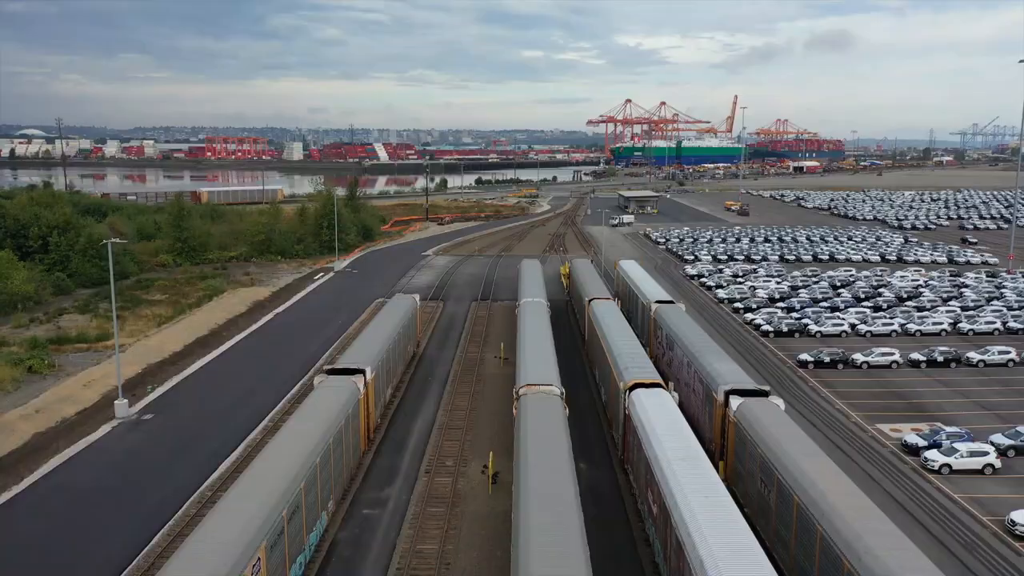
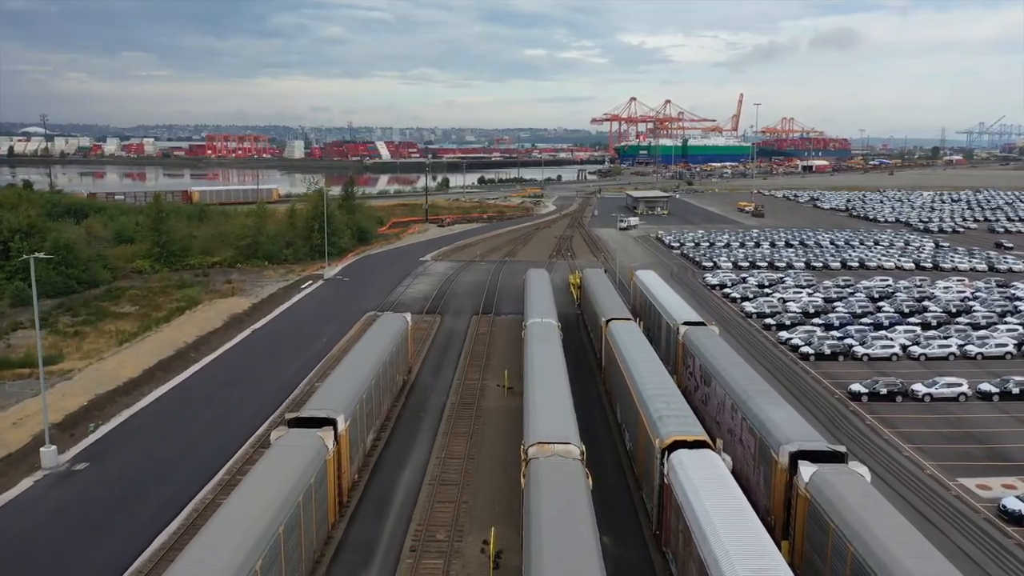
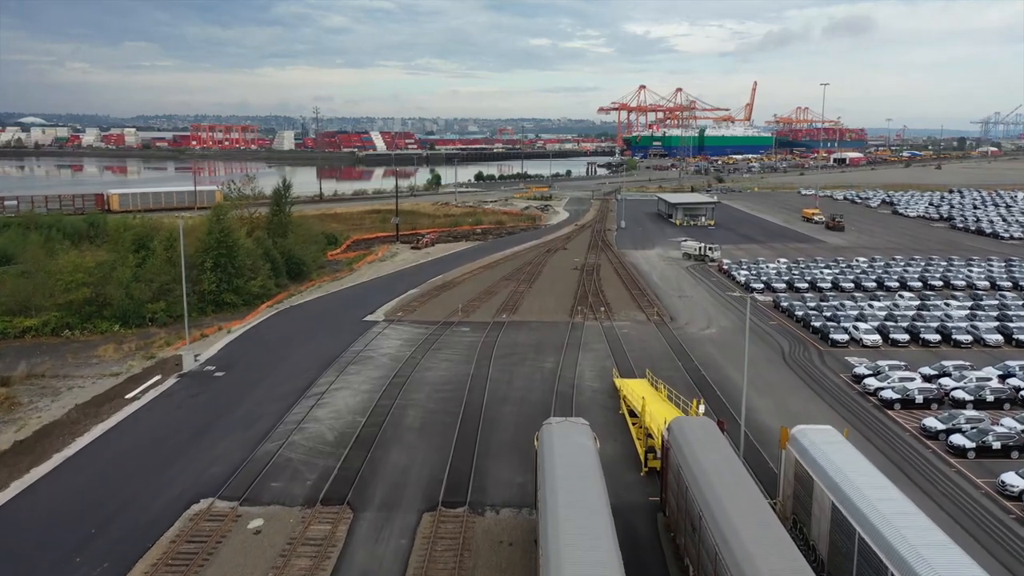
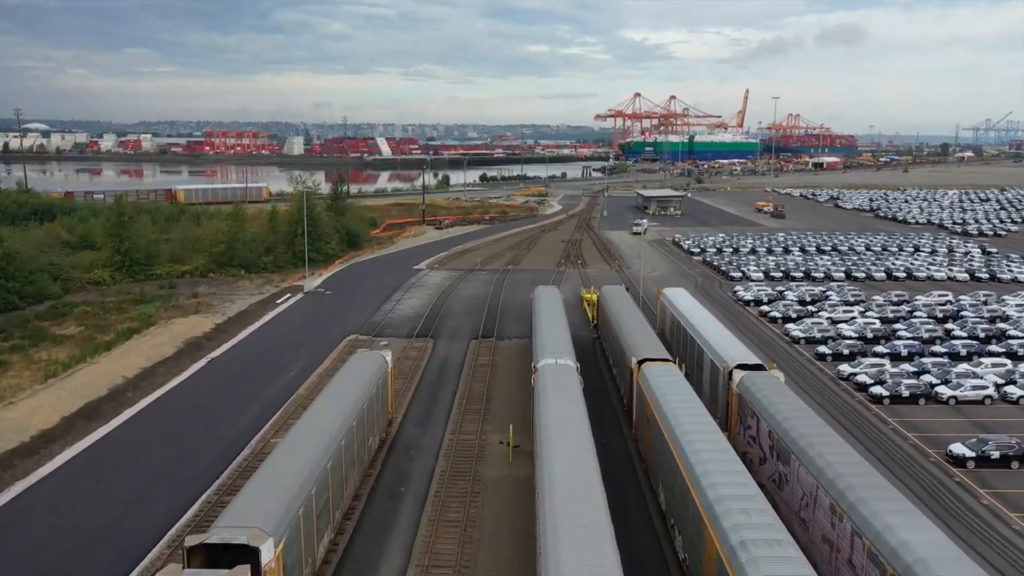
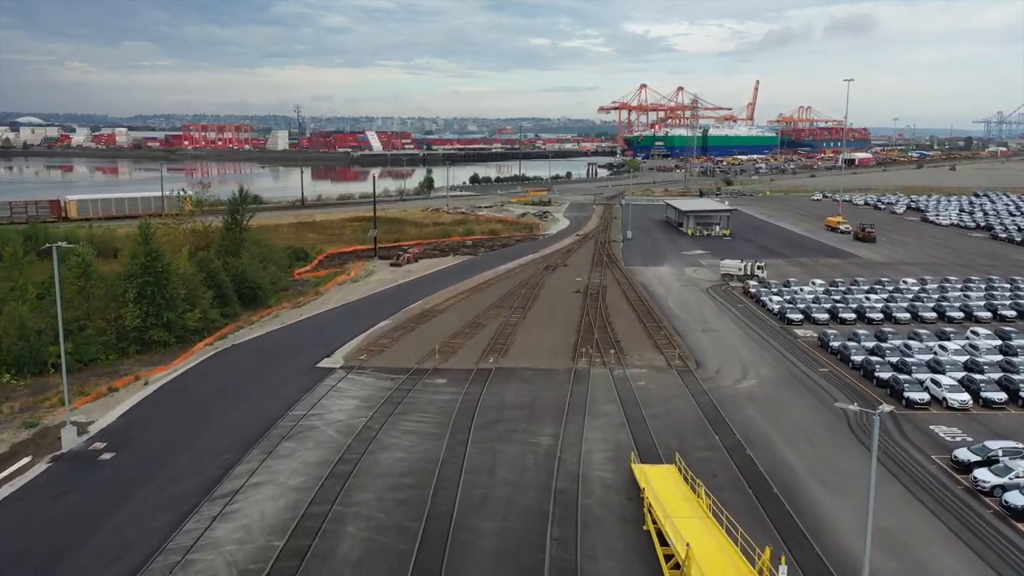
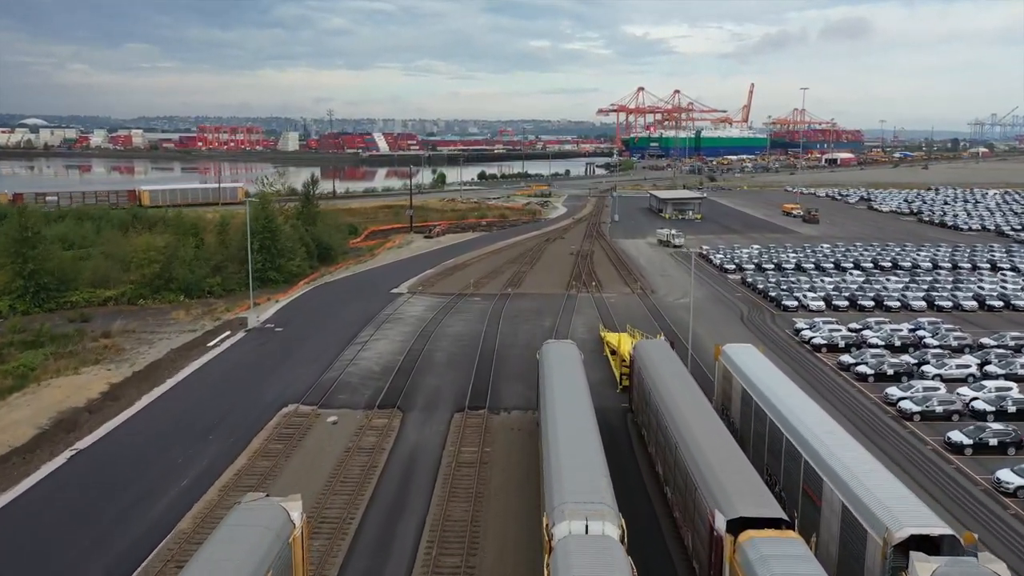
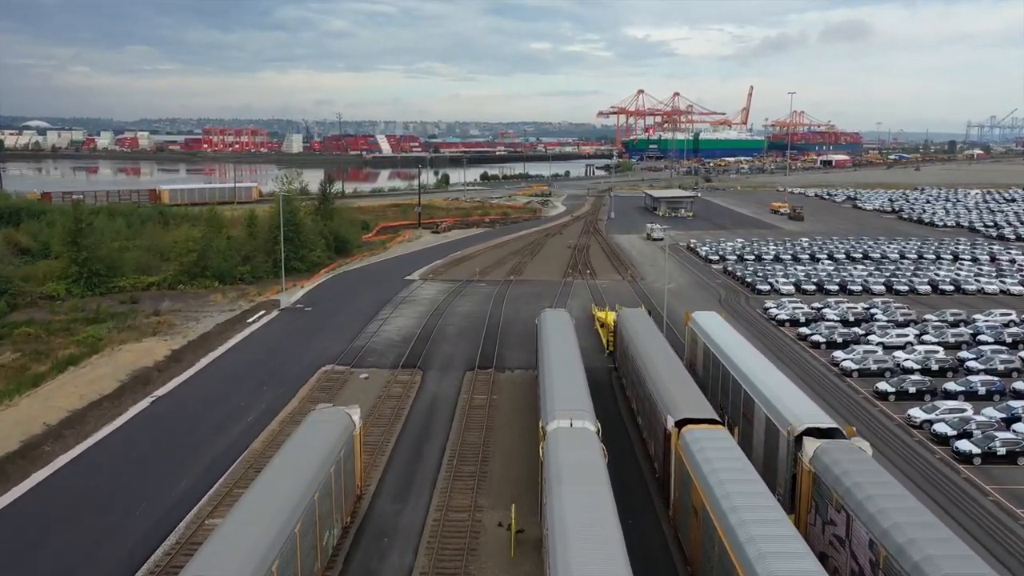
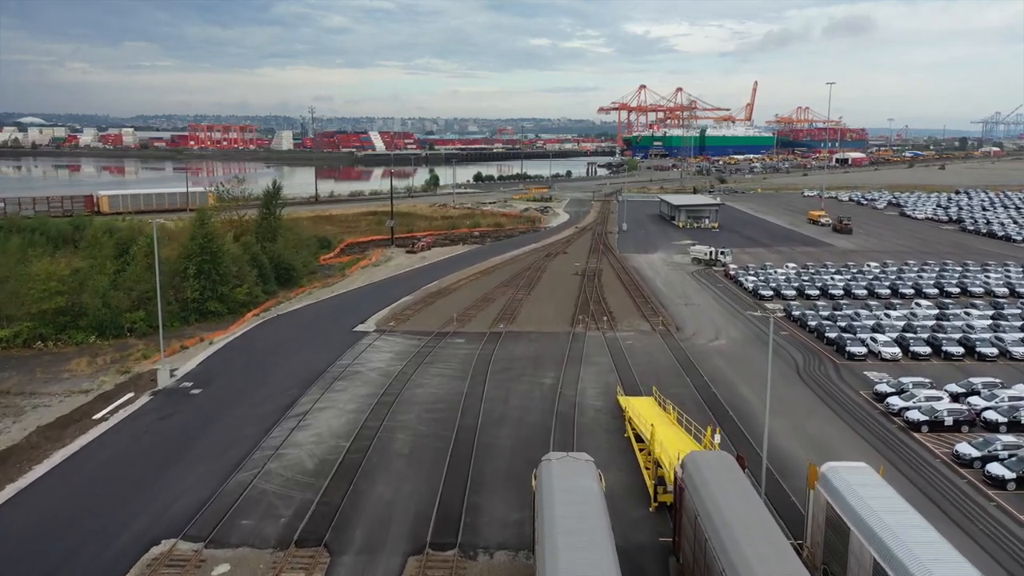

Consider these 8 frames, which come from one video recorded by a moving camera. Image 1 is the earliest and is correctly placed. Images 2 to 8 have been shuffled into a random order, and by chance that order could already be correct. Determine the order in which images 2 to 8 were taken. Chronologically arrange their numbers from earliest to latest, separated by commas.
2, 4, 7, 6, 3, 8, 5
